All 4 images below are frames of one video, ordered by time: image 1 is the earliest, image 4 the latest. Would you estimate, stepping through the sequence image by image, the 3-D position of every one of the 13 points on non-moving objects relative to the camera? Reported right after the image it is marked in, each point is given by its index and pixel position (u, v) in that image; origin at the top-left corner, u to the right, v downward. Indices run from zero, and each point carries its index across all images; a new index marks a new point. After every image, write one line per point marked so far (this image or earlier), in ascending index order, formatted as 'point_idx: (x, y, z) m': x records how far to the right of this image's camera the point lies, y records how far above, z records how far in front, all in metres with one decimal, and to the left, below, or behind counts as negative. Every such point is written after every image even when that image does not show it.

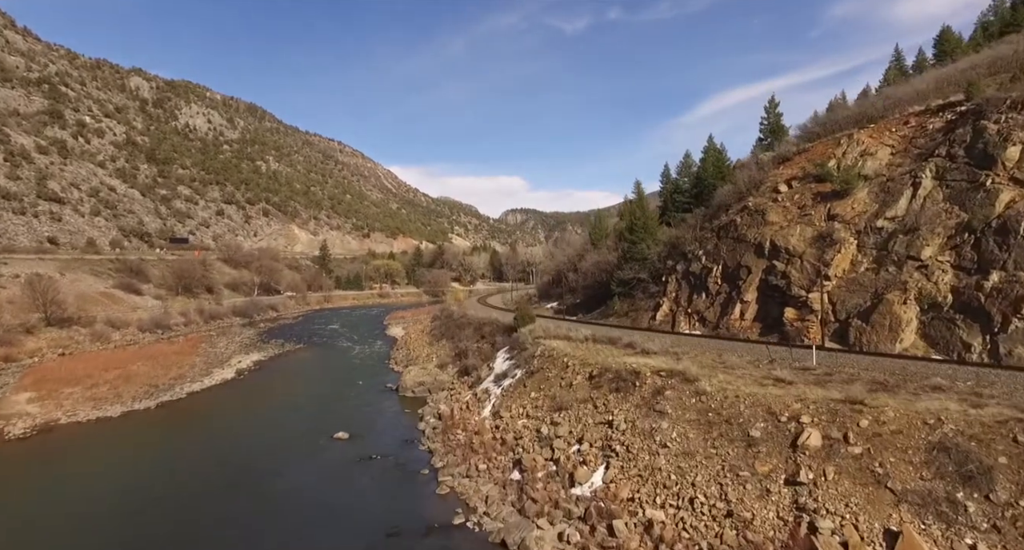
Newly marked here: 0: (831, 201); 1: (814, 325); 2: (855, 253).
0: (+11.0, +2.5, +19.6) m
1: (+8.9, -1.5, +16.9) m
2: (+10.4, +0.6, +17.3) m
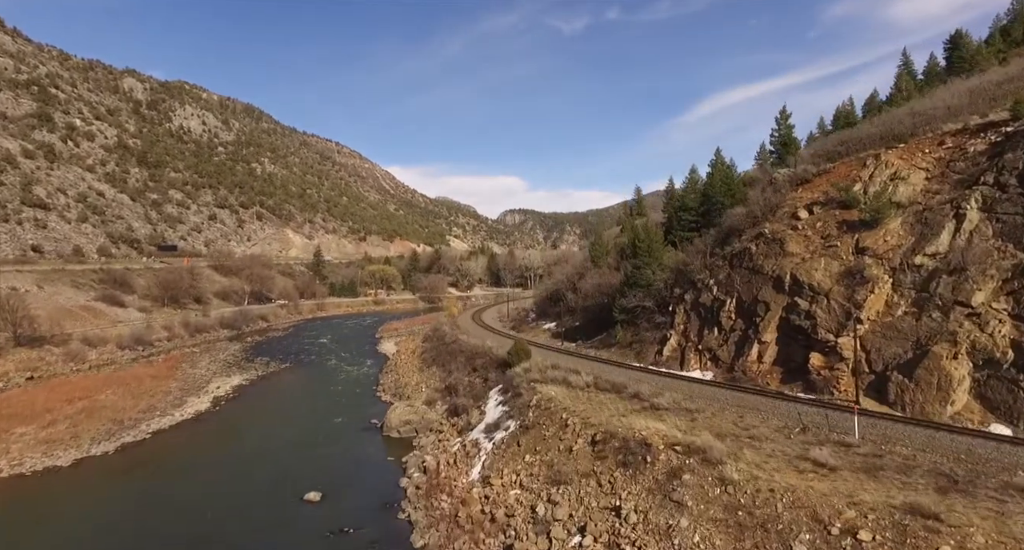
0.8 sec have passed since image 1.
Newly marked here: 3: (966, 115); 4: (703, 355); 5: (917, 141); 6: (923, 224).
0: (+10.8, +1.3, +17.7) m
1: (+8.7, -2.6, +15.0) m
2: (+10.2, -0.5, +15.4) m
3: (+16.1, +5.2, +20.2) m
4: (+6.6, -2.8, +19.8) m
5: (+14.1, +4.4, +20.0) m
6: (+11.8, +1.4, +16.4) m
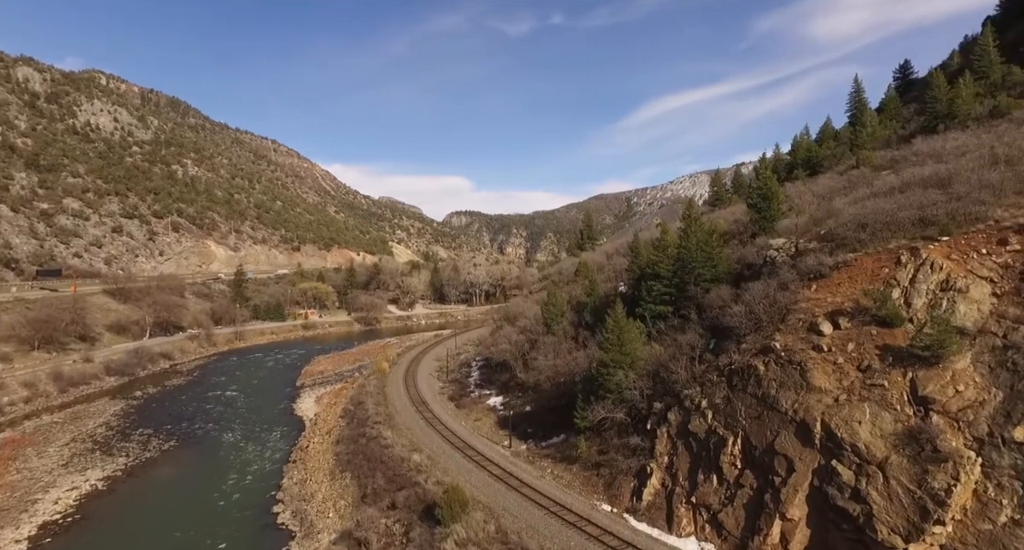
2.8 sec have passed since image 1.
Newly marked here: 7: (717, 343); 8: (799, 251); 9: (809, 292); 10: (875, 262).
0: (+9.2, -2.1, +13.1) m
1: (+7.4, -6.0, +10.2) m
2: (+8.8, -3.9, +10.8) m
3: (+14.2, +1.8, +16.2) m
4: (+4.9, -6.2, +14.8) m
5: (+12.4, +1.0, +15.7) m
6: (+10.4, -2.0, +11.9) m
7: (+6.5, -2.1, +18.1) m
8: (+9.8, +0.9, +19.6) m
9: (+8.7, -0.5, +16.8) m
10: (+10.4, +0.4, +16.5) m
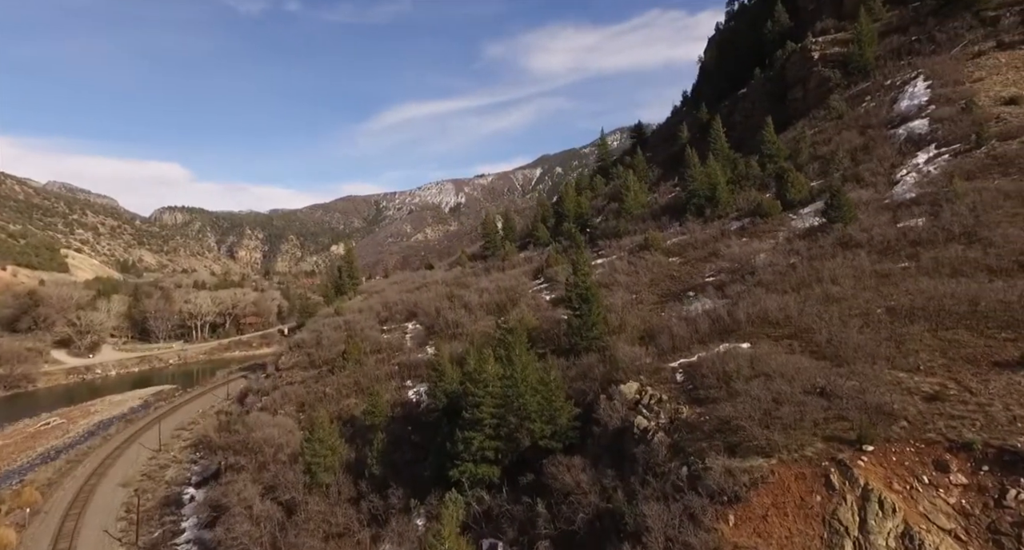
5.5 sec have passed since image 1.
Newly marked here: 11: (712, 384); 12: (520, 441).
0: (+6.5, -6.9, +8.6) m
1: (+6.0, -10.8, +5.2) m
2: (+7.1, -8.8, +6.3) m
3: (+9.9, -3.2, +13.6) m
4: (+1.7, -10.9, +8.2) m
5: (+8.3, -4.0, +12.4) m
6: (+8.1, -6.9, +8.1) m
7: (+1.9, -6.8, +11.9) m
8: (+4.4, -3.9, +14.8) m
9: (+4.5, -5.3, +11.8) m
10: (+6.2, -4.5, +12.2) m
11: (+5.7, -3.0, +16.1) m
12: (+0.2, -5.1, +17.5) m
